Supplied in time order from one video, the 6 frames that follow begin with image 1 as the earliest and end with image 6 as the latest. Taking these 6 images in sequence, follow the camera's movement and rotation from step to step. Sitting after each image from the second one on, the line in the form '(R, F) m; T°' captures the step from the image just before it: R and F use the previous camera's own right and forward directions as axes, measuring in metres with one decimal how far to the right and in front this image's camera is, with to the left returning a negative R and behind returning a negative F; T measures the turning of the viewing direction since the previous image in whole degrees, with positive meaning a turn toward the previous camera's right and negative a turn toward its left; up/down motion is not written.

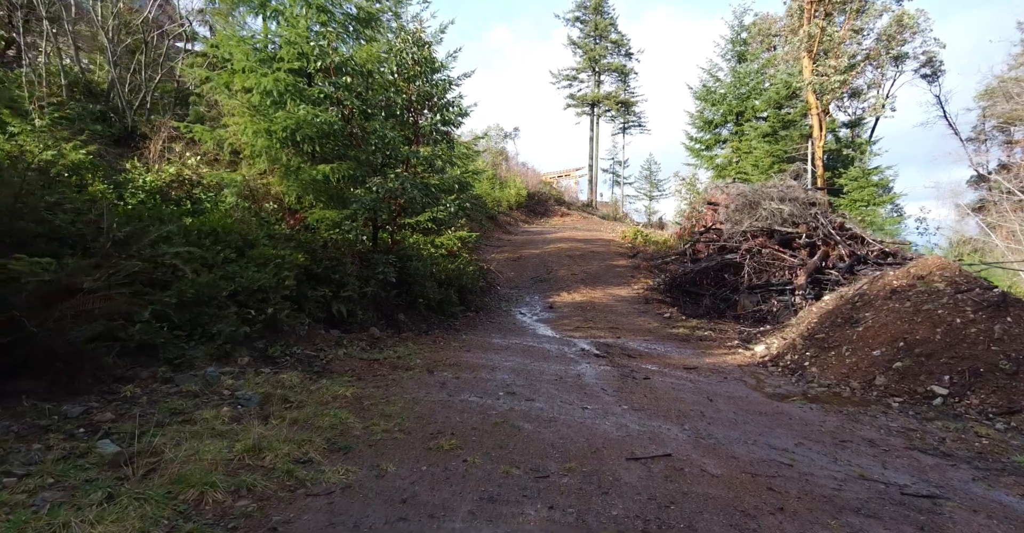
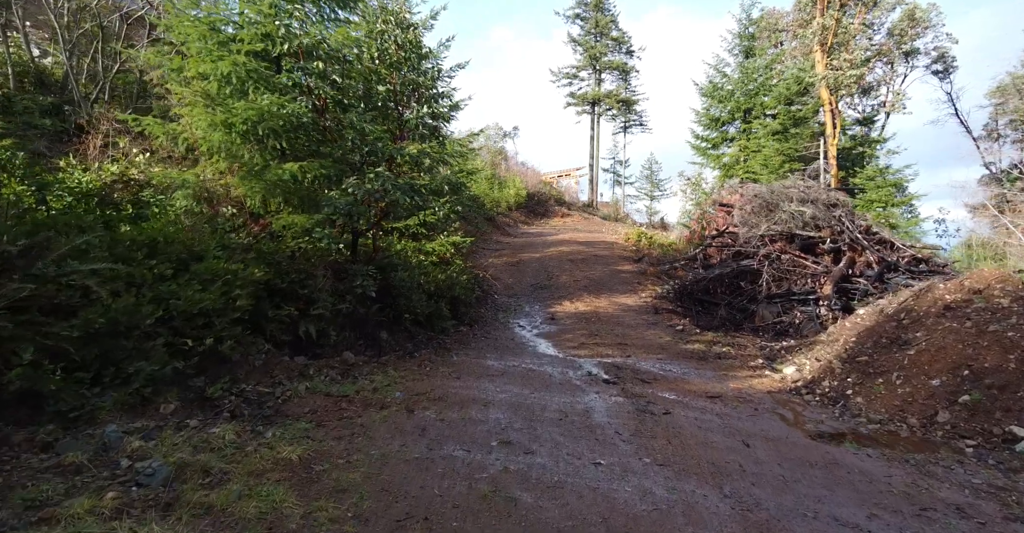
(0.0, +0.9) m; 0°
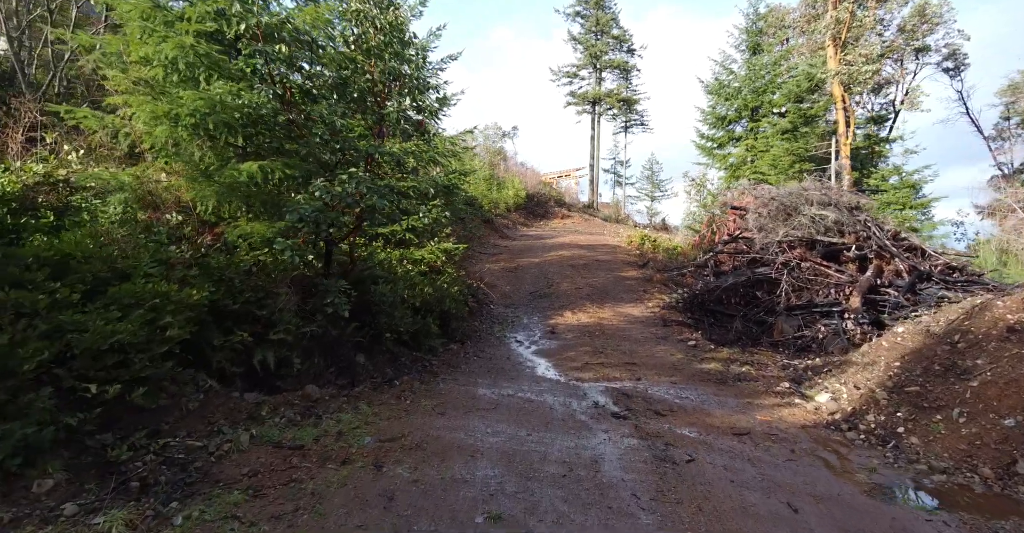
(+0.1, +0.9) m; 0°
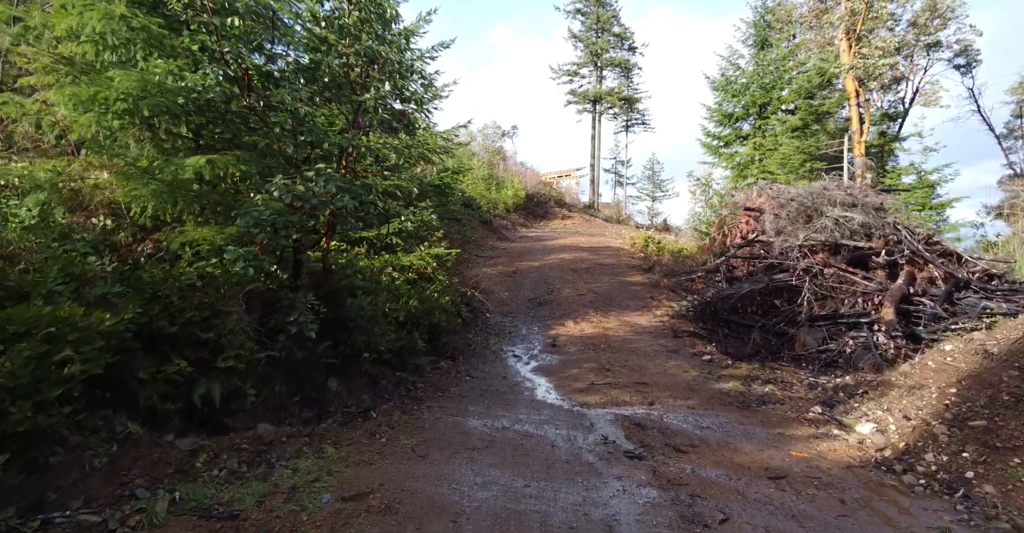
(0.0, +0.8) m; 0°
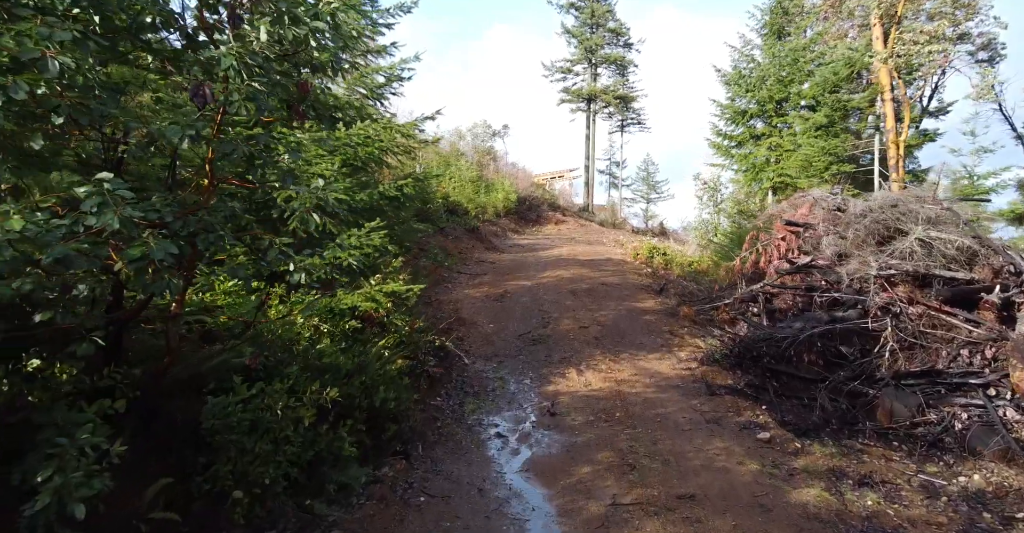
(+0.1, +2.4) m; +1°
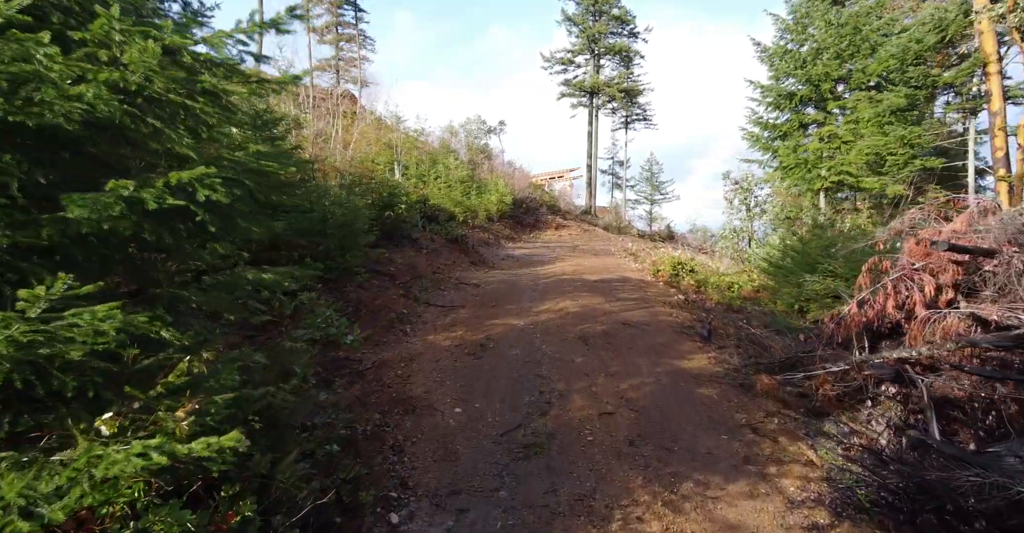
(+0.2, +4.0) m; 0°
